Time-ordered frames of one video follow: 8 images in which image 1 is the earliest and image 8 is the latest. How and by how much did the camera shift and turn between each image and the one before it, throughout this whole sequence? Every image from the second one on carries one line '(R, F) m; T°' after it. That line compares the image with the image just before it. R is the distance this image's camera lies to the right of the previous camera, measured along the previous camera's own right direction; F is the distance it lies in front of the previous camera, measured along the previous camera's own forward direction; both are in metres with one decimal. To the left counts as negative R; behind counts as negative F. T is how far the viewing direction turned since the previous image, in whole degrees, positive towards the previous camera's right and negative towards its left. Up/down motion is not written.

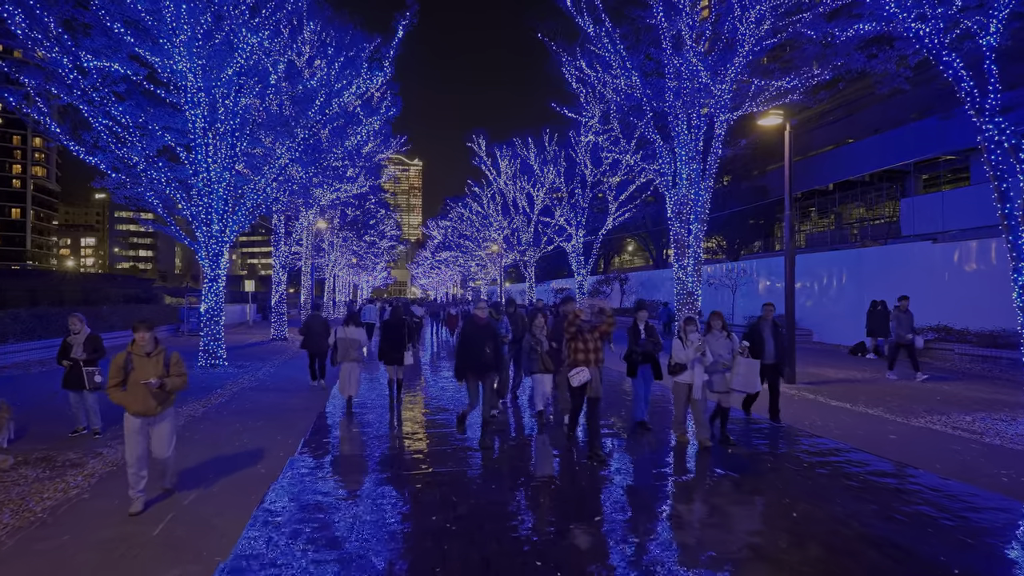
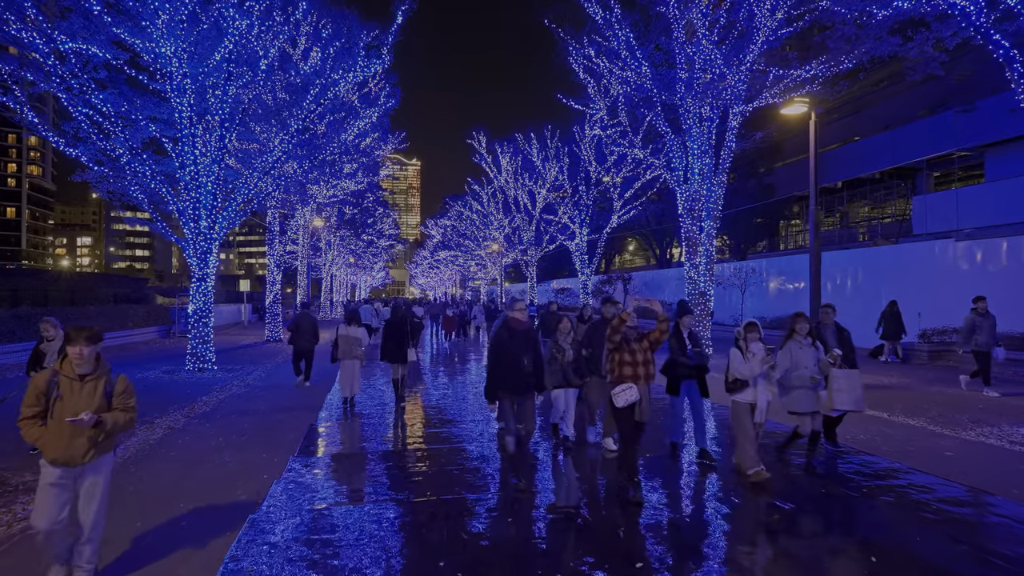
(-0.2, +0.8) m; 0°
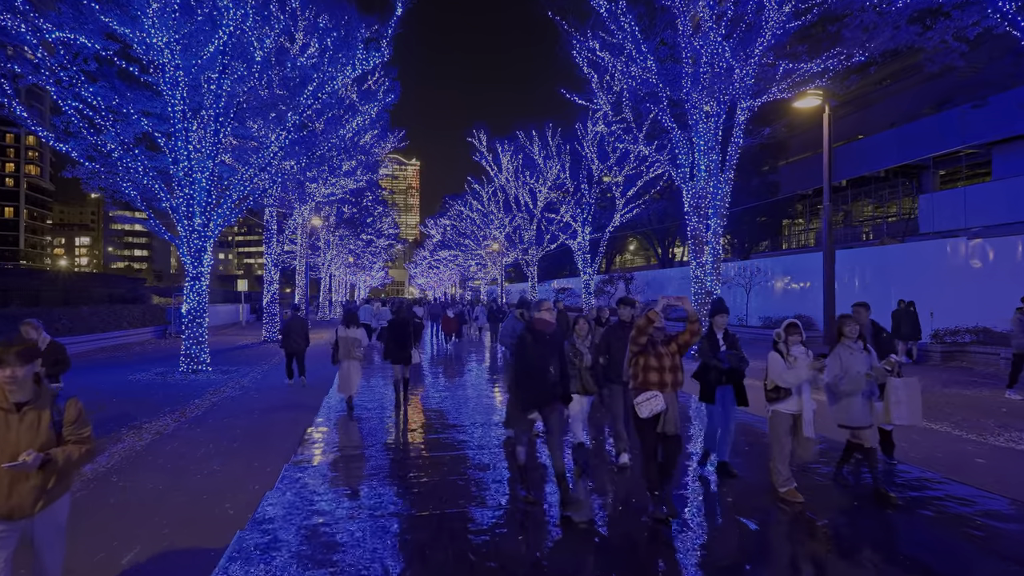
(-0.1, +0.4) m; 0°
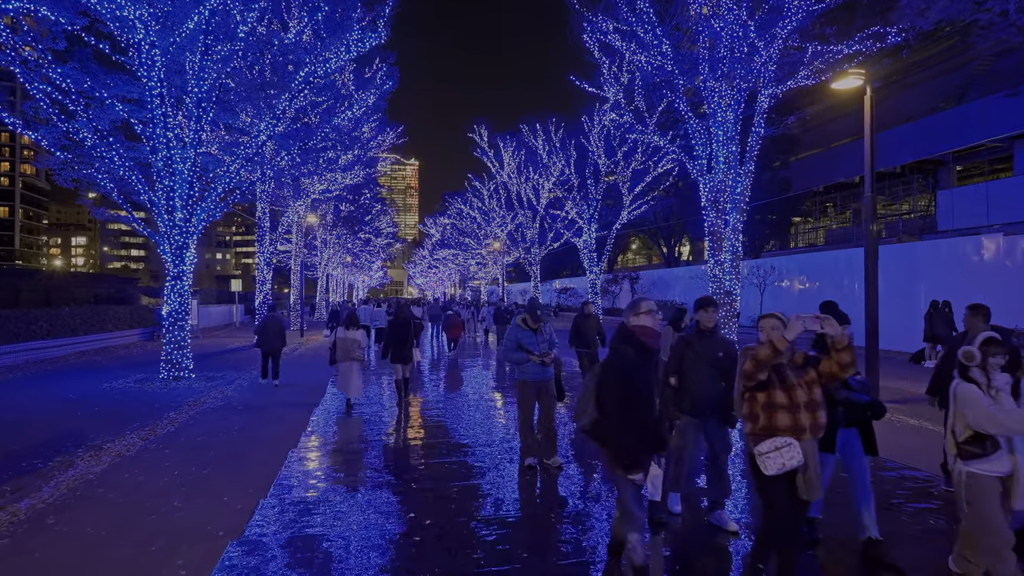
(-0.2, +1.1) m; 0°
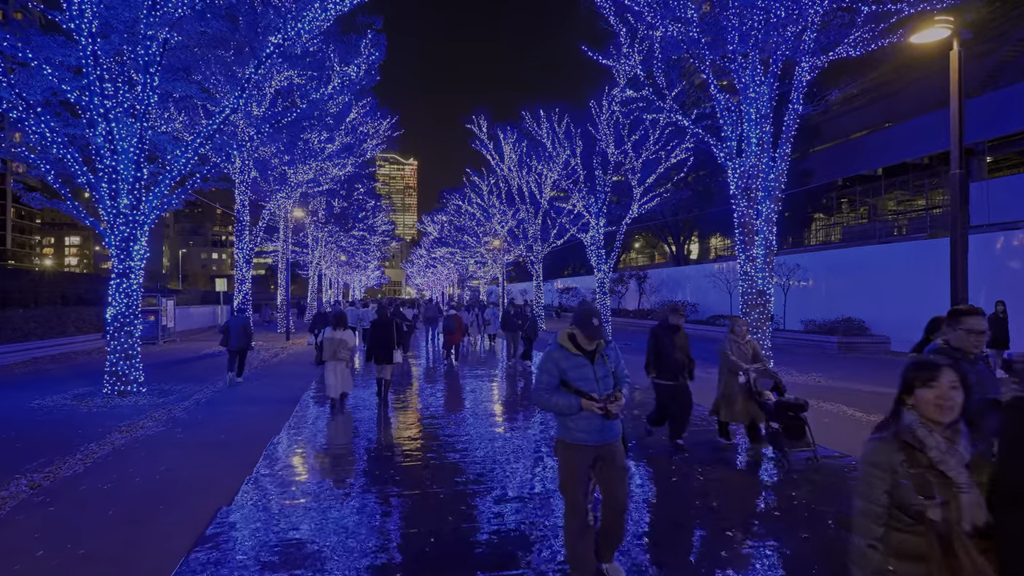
(-0.1, +2.0) m; 0°
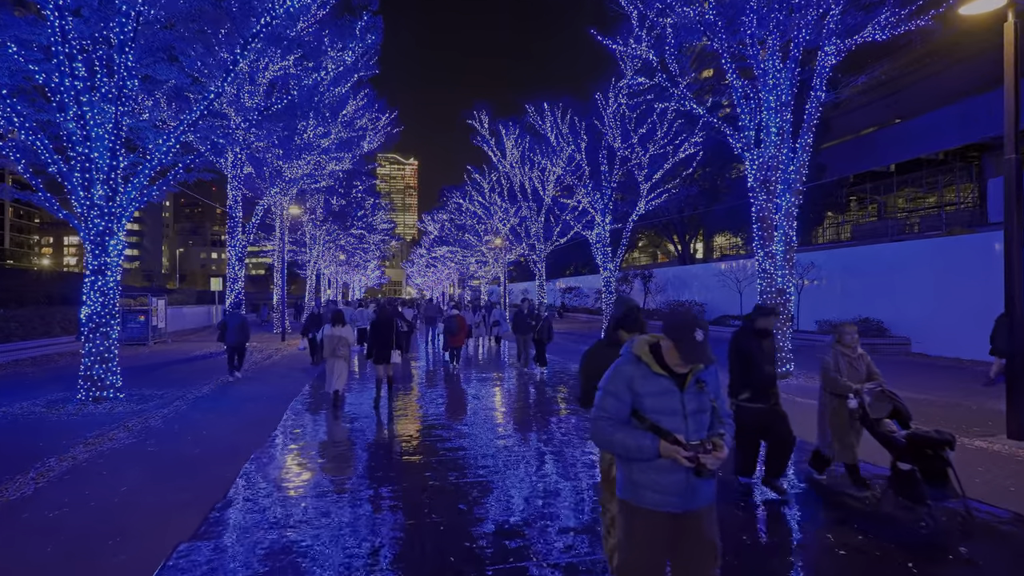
(-0.1, +0.9) m; 0°
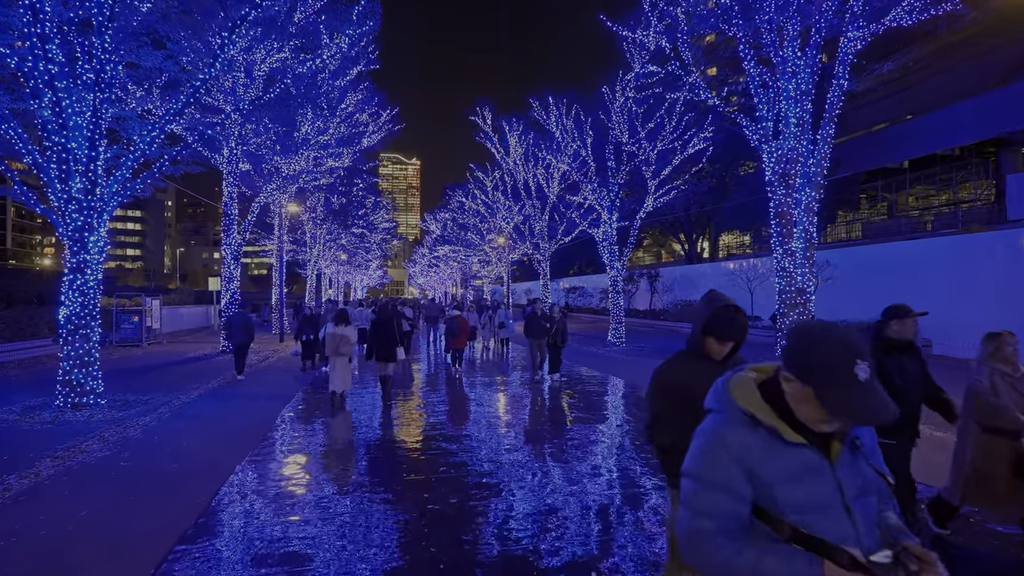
(-0.1, +0.7) m; 0°
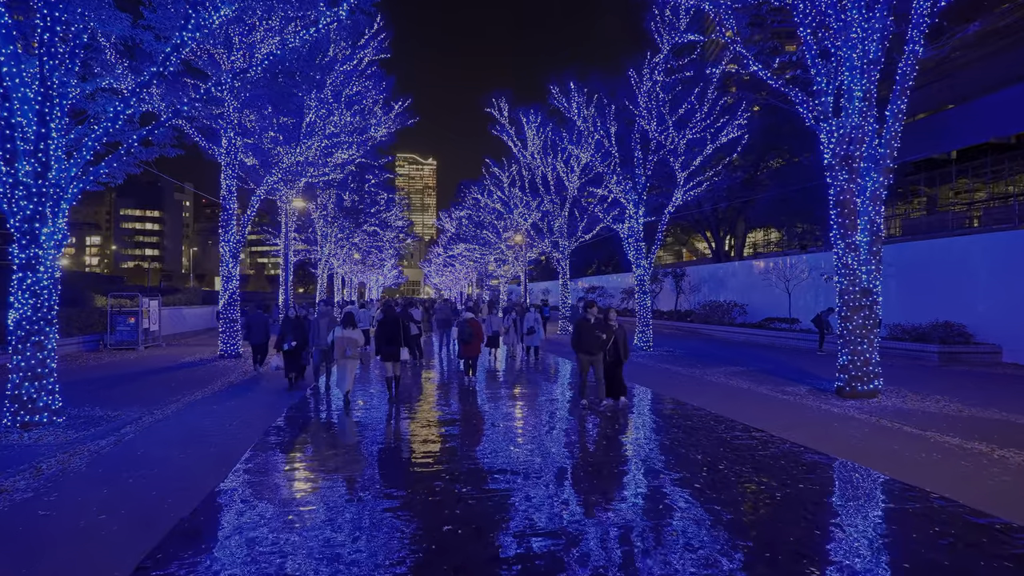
(-0.1, +1.6) m; -1°
